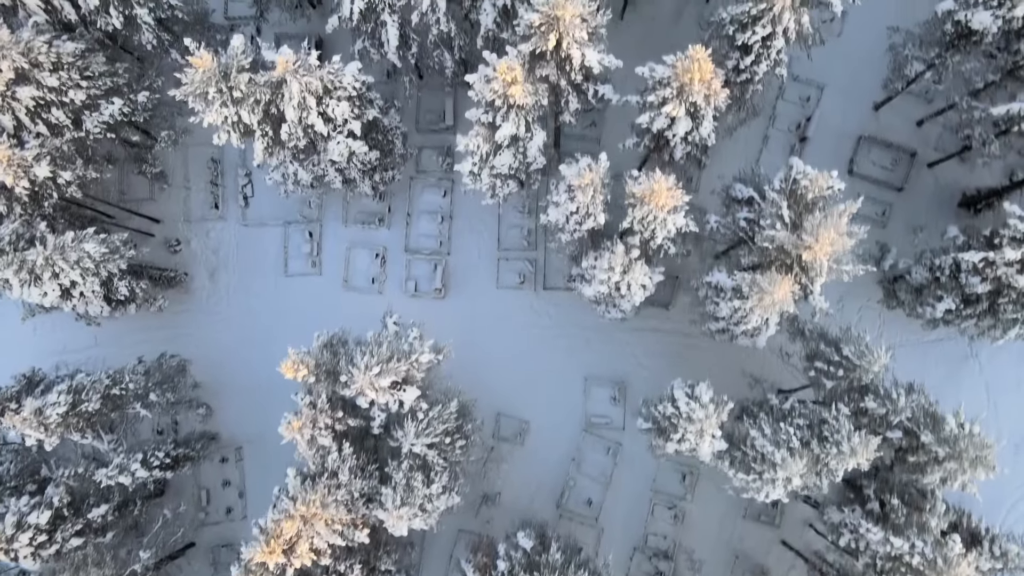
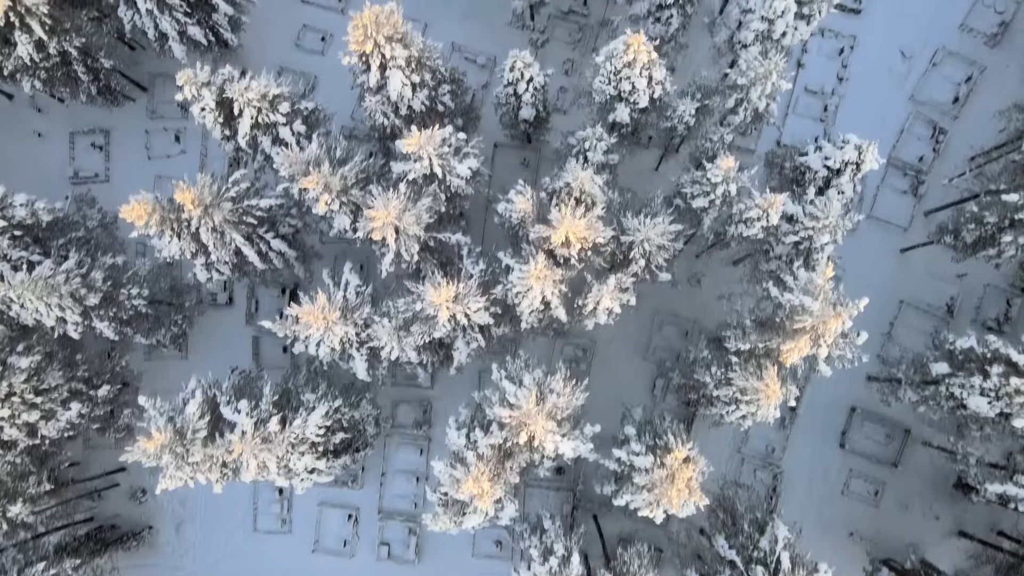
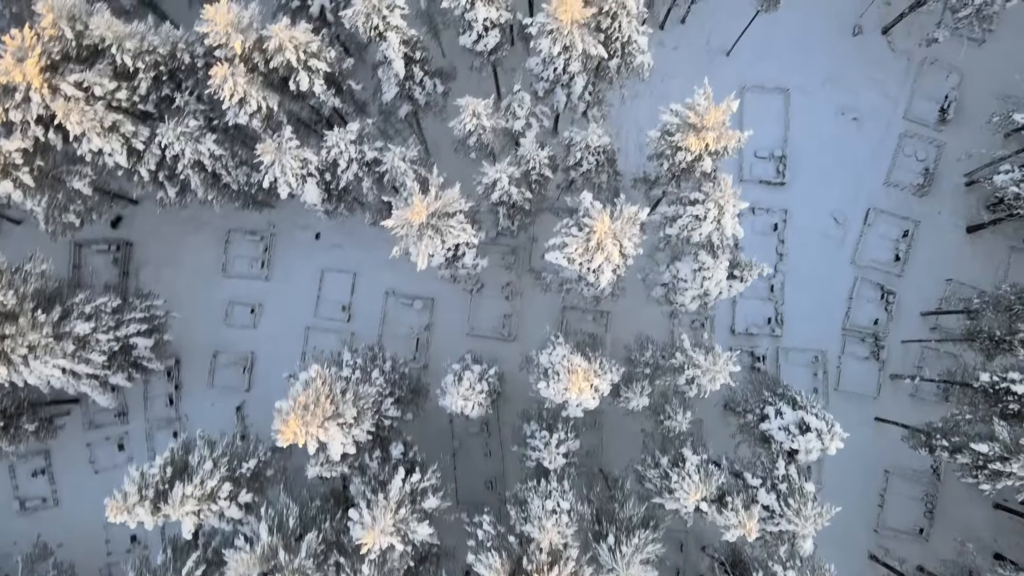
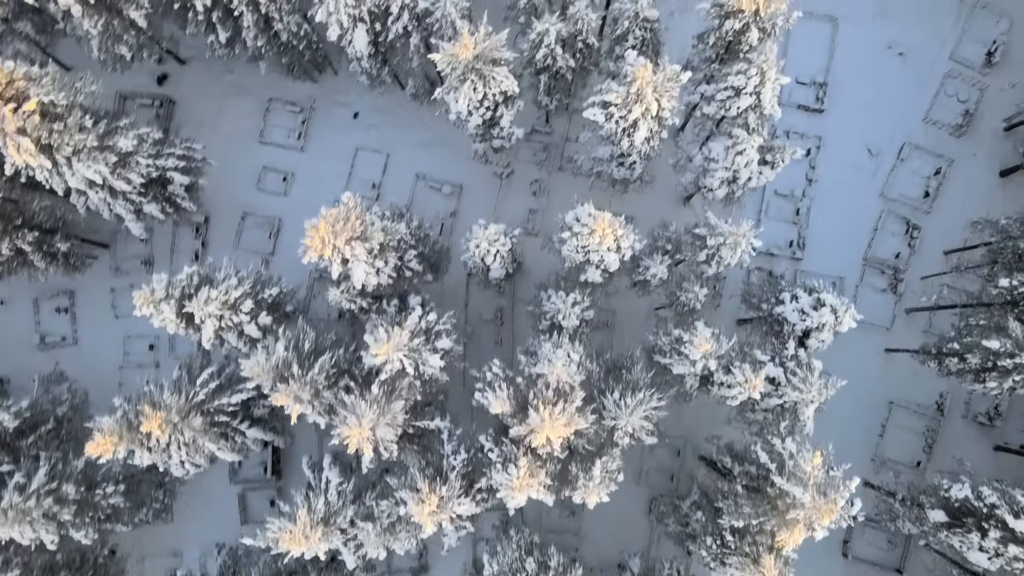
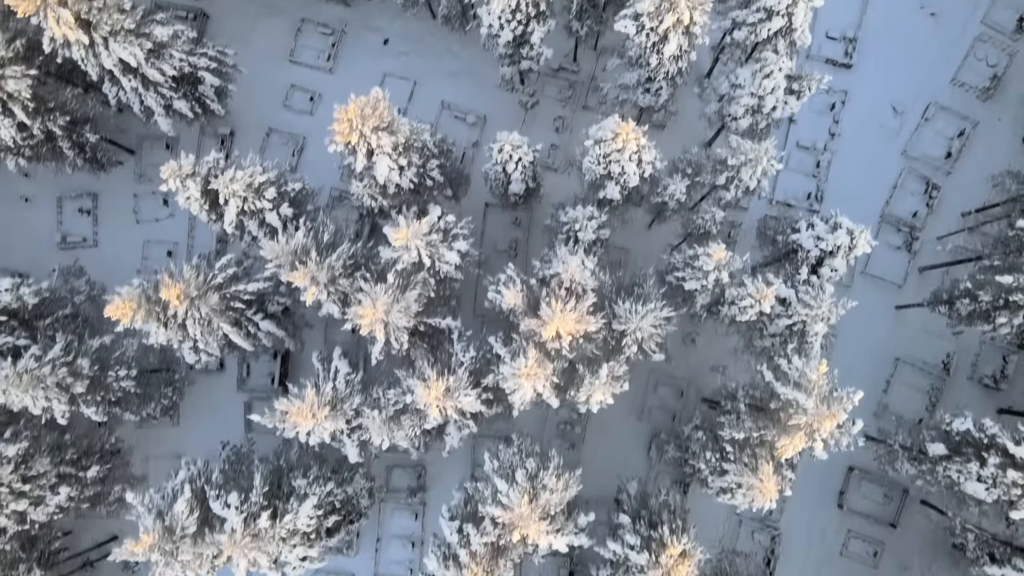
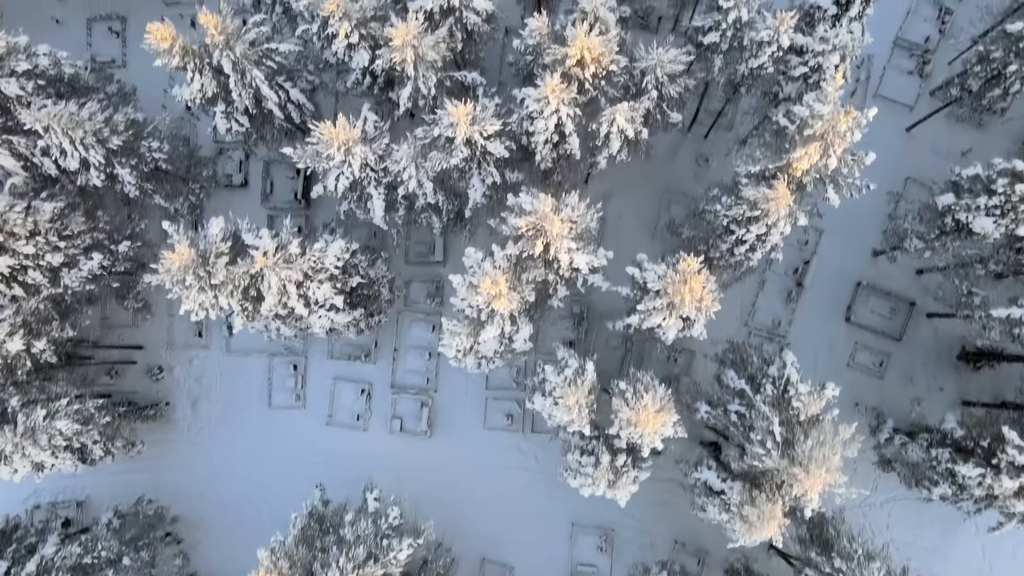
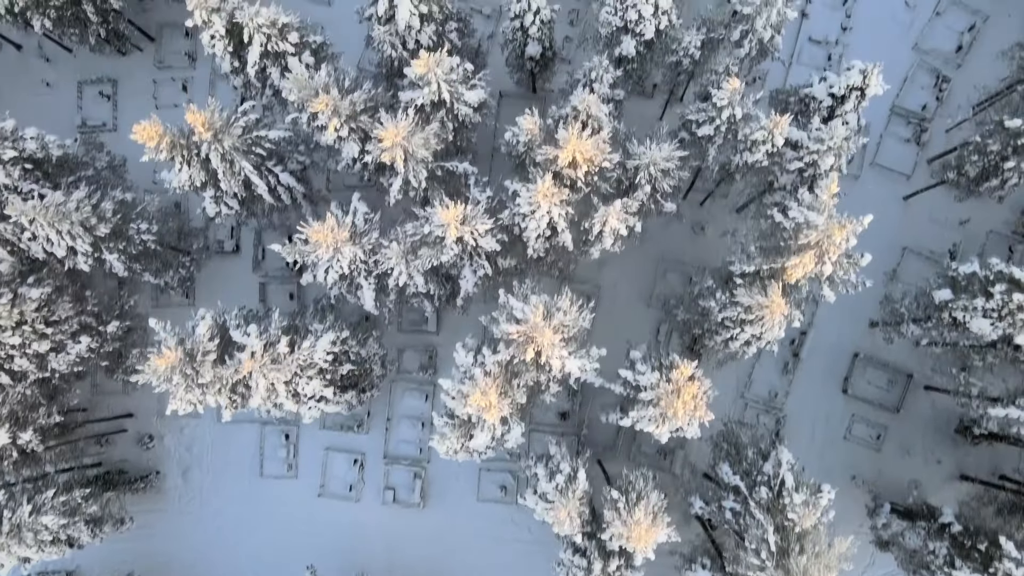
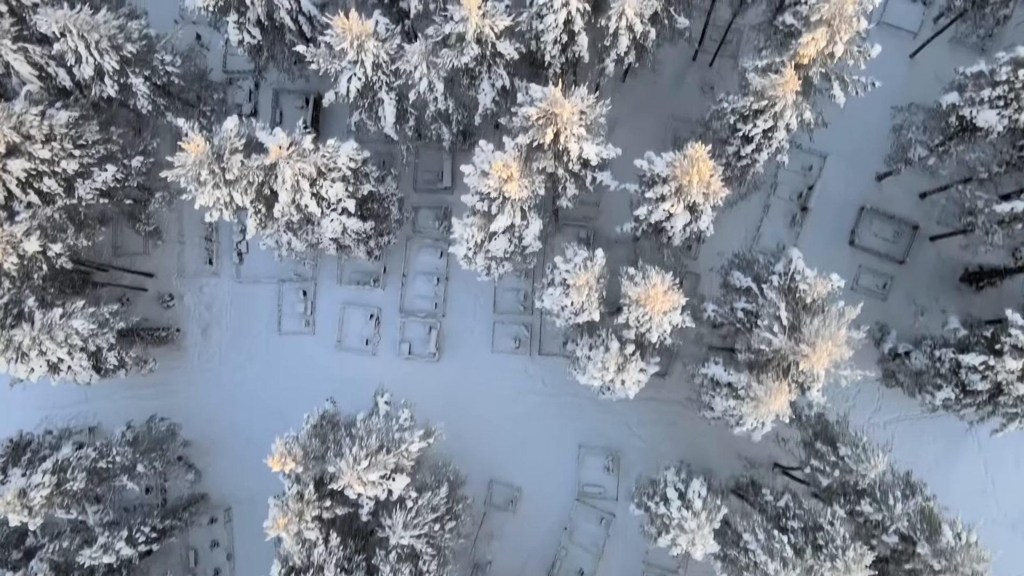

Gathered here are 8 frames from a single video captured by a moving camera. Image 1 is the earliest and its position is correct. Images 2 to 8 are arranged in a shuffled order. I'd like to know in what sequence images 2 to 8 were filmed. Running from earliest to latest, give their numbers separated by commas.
8, 6, 7, 2, 5, 4, 3
